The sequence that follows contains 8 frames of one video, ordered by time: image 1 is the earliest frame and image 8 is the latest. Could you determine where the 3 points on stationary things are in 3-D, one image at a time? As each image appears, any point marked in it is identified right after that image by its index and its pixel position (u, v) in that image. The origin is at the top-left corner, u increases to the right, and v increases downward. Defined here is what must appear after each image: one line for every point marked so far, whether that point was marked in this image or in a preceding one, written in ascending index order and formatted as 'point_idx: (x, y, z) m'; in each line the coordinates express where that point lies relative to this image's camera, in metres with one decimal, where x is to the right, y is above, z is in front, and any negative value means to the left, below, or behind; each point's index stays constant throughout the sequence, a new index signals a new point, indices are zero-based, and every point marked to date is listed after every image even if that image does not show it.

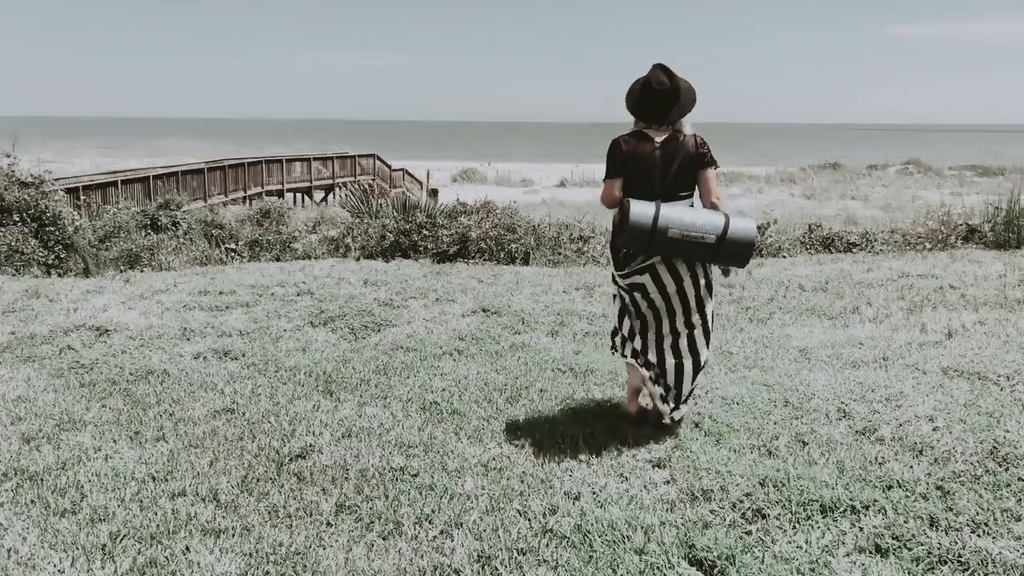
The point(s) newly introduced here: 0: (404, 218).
0: (-1.4, +0.9, +10.9) m
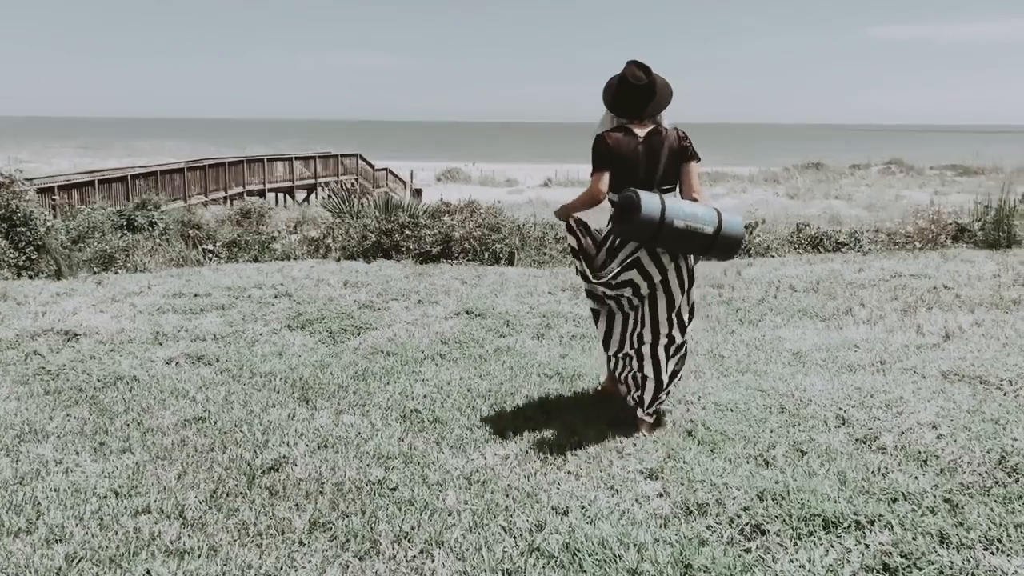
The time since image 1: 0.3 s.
0: (-1.6, +0.9, +10.7) m
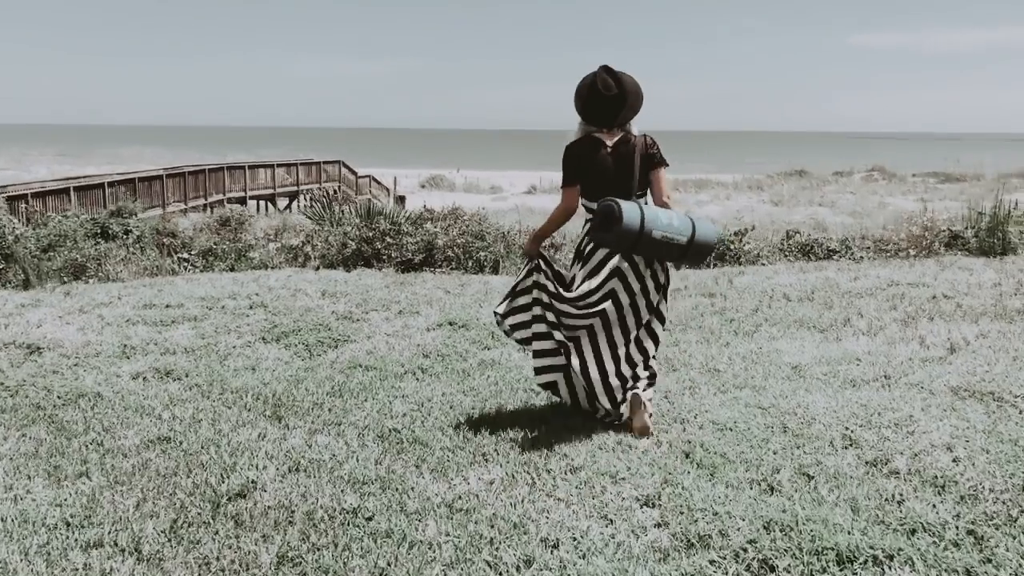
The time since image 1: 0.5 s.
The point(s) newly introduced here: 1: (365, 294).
0: (-1.8, +0.8, +10.4) m
1: (-1.3, -0.1, +7.7) m
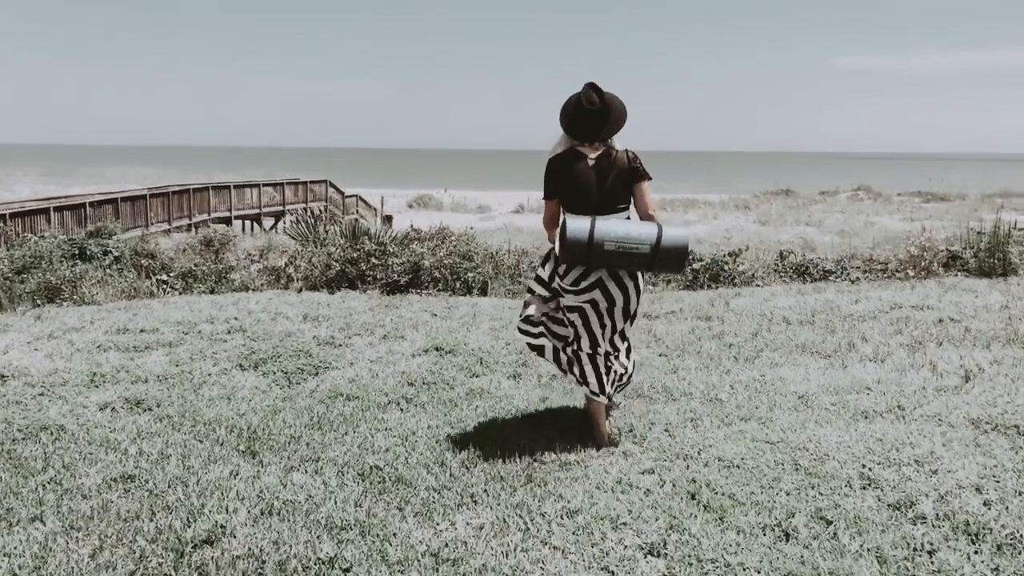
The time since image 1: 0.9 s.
0: (-1.9, +0.5, +10.2) m
1: (-1.4, -0.3, +7.4) m
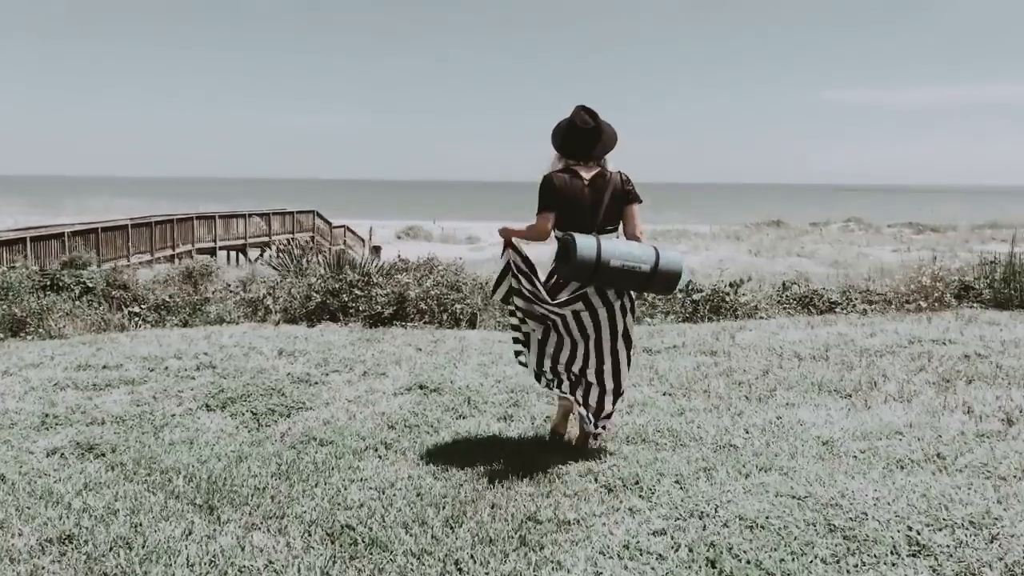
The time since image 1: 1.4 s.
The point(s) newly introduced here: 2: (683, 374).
0: (-2.0, +0.1, +9.7) m
1: (-1.5, -0.5, +6.9) m
2: (+1.1, -0.6, +5.6) m
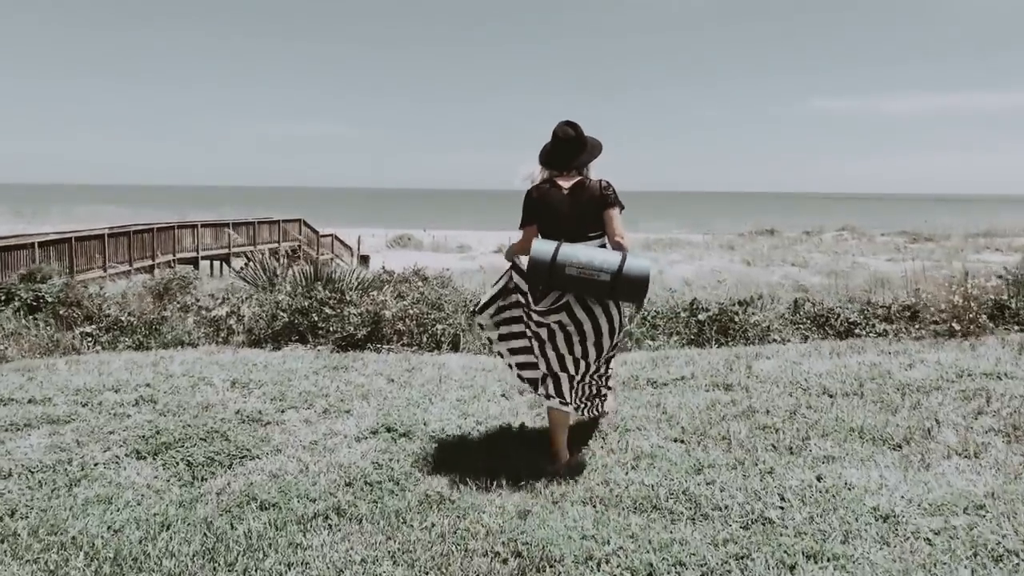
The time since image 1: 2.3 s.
0: (-2.2, -0.1, +8.8) m
1: (-1.6, -0.7, +6.1) m
2: (+1.0, -0.7, +4.8) m
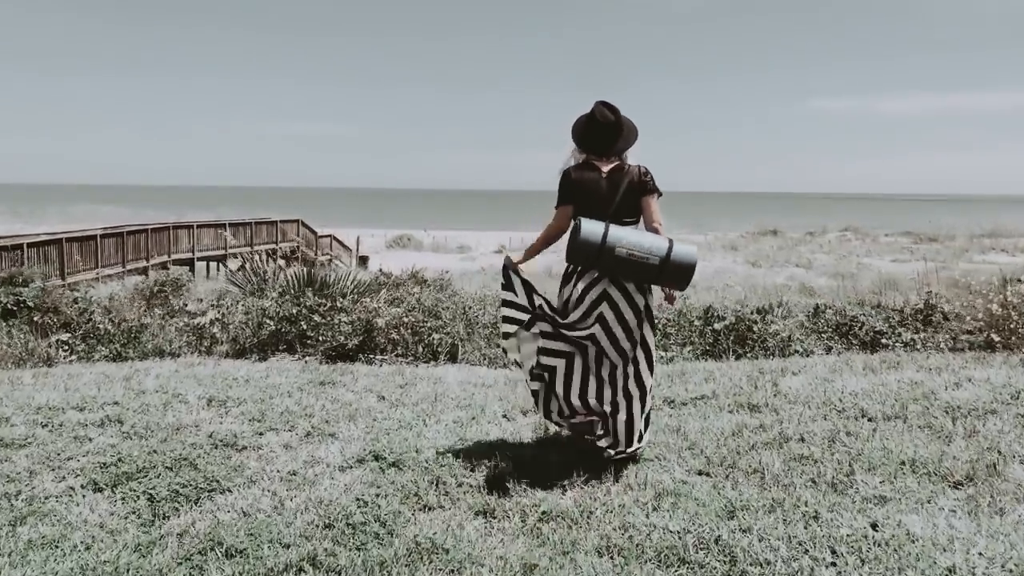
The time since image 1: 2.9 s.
0: (-2.1, -0.1, +8.3) m
1: (-1.6, -0.7, +5.5) m
2: (+1.0, -0.8, +4.2) m
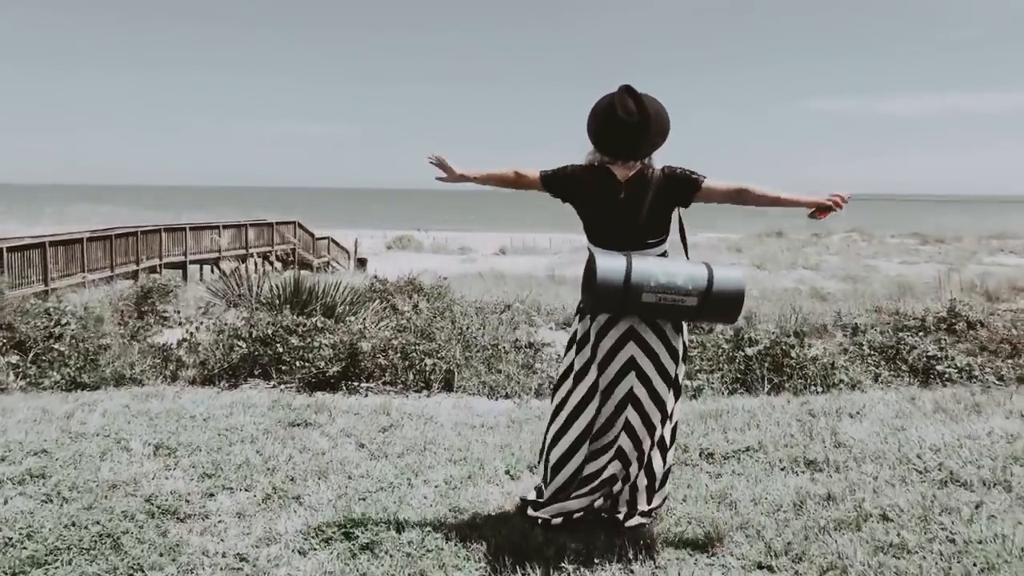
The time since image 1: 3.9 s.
0: (-2.1, -0.3, +7.4) m
1: (-1.6, -0.9, +4.6) m
2: (+1.1, -0.9, +3.3) m
